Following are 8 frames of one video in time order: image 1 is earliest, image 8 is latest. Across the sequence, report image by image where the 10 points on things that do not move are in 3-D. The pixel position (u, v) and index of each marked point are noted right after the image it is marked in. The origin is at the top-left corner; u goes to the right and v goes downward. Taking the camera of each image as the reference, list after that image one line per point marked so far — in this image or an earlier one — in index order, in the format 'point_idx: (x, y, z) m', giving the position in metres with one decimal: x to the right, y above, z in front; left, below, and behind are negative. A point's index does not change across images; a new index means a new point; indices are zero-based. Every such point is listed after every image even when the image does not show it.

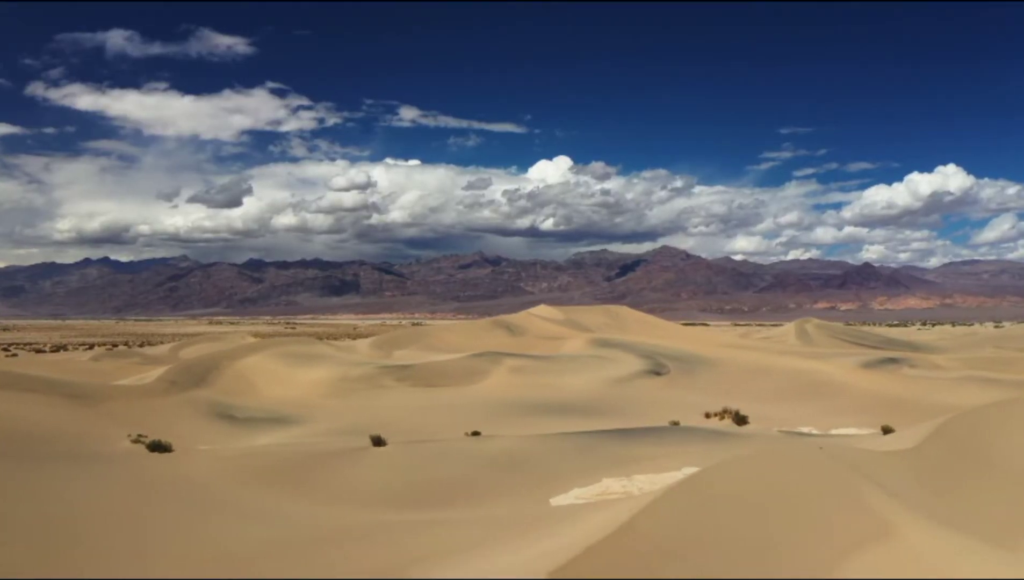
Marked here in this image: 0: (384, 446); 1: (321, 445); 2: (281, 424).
0: (-2.7, -3.2, +15.4) m
1: (-4.3, -3.5, +16.8) m
2: (-6.0, -3.5, +19.6) m
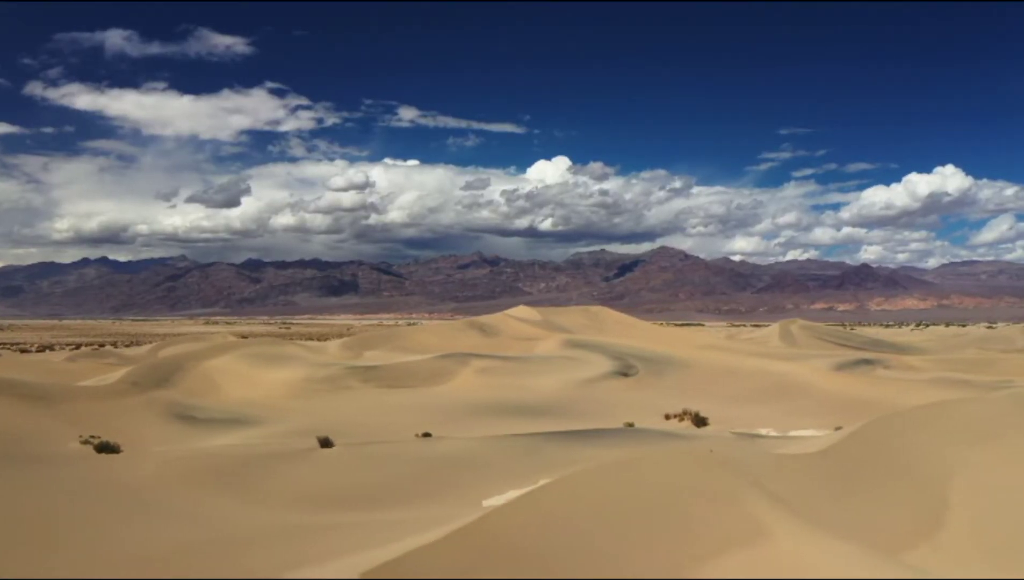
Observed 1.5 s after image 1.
0: (-3.7, -3.2, +15.4) m
1: (-5.4, -3.5, +16.8) m
2: (-7.1, -3.5, +19.6) m
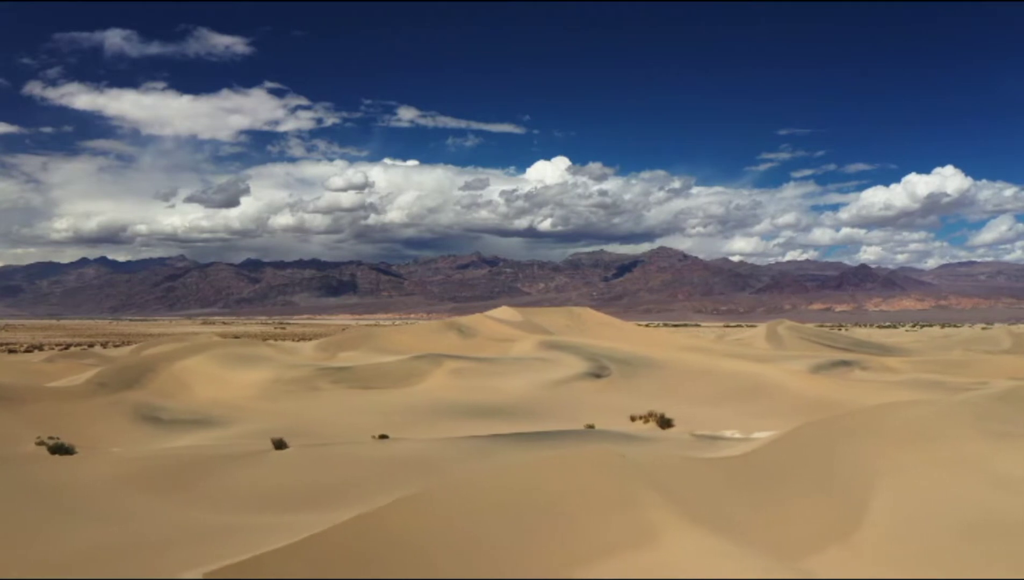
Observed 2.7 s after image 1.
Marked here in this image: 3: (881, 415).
0: (-4.7, -3.3, +15.4) m
1: (-6.3, -3.5, +16.8) m
2: (-8.0, -3.5, +19.6) m
3: (+5.8, -2.1, +12.0) m
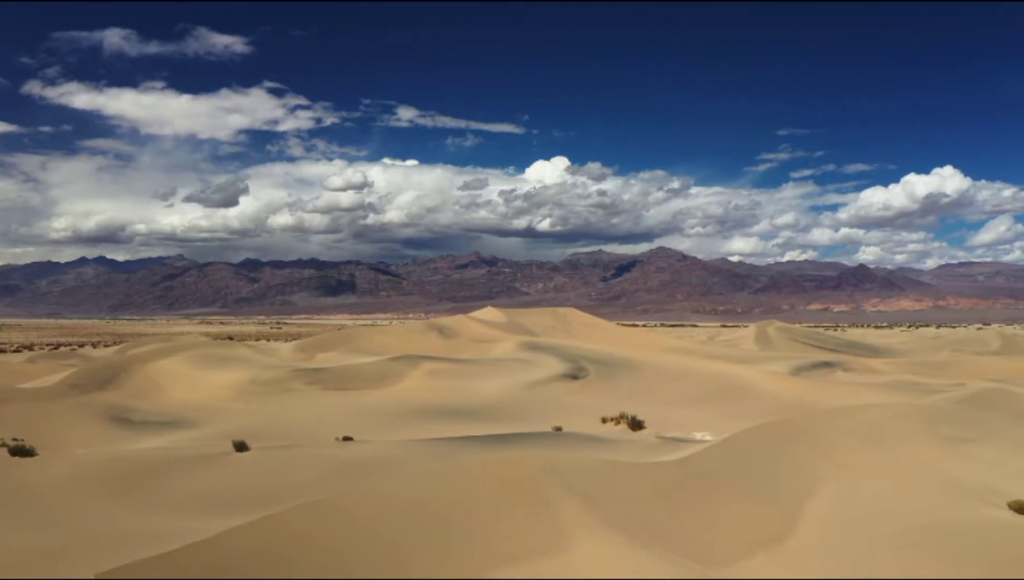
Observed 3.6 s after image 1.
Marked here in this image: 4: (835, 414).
0: (-5.4, -3.3, +15.4) m
1: (-7.1, -3.5, +16.8) m
2: (-8.8, -3.5, +19.5) m
3: (+5.0, -2.1, +12.0) m
4: (+5.3, -2.1, +12.4) m
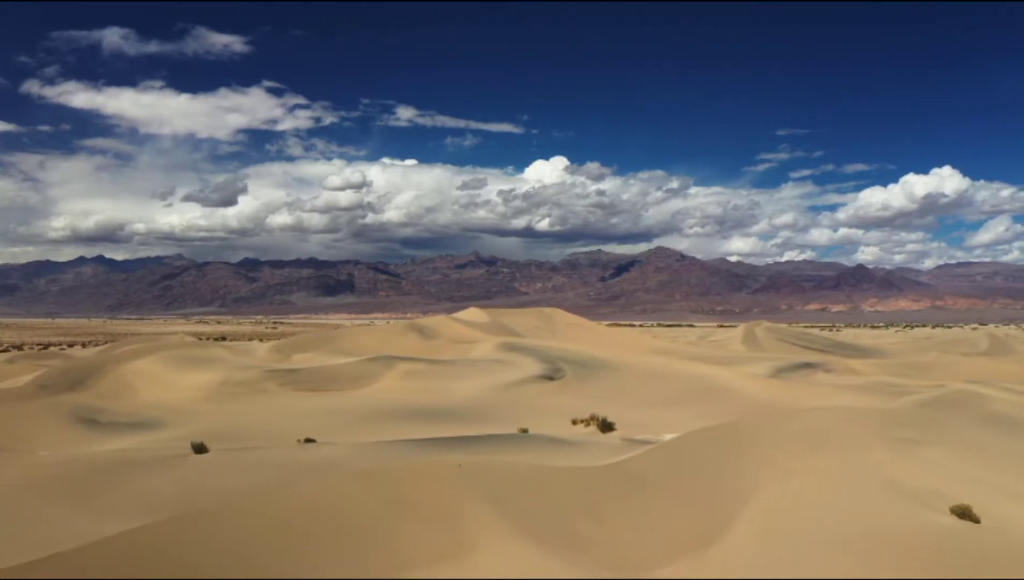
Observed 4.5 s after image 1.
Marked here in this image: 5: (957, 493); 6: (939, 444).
0: (-6.2, -3.3, +15.3) m
1: (-7.9, -3.6, +16.7) m
2: (-9.6, -3.6, +19.4) m
3: (+4.2, -2.2, +11.9) m
4: (+4.5, -2.1, +12.3) m
5: (+6.0, -2.8, +10.2) m
6: (+7.0, -2.5, +12.4) m
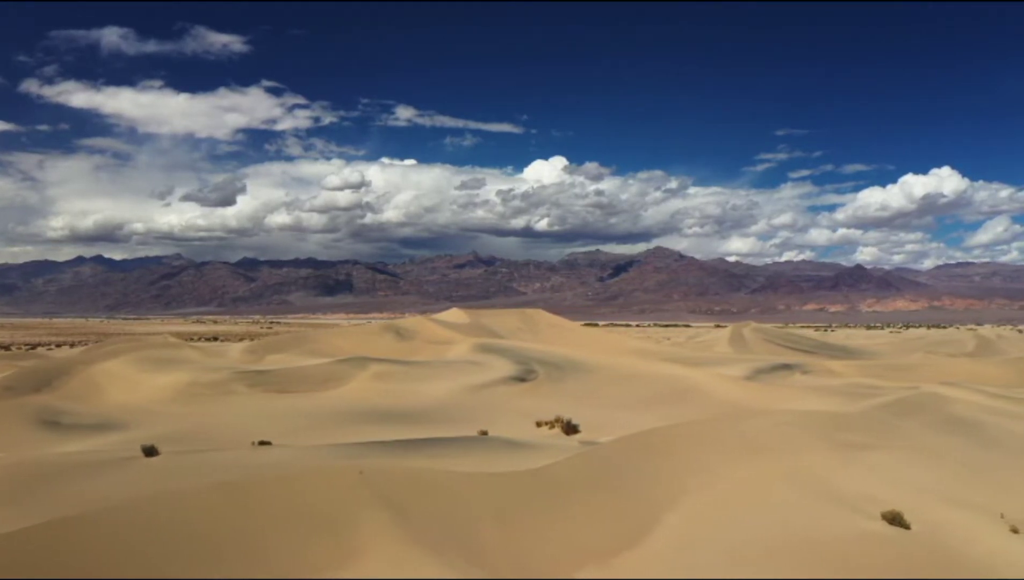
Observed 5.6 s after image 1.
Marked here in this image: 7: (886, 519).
0: (-7.2, -3.3, +15.2) m
1: (-8.9, -3.6, +16.6) m
2: (-10.6, -3.6, +19.3) m
3: (+3.3, -2.2, +11.8) m
4: (+3.6, -2.1, +12.2) m
5: (+5.1, -2.8, +10.1) m
6: (+6.1, -2.6, +12.3) m
7: (+4.7, -2.9, +9.4) m
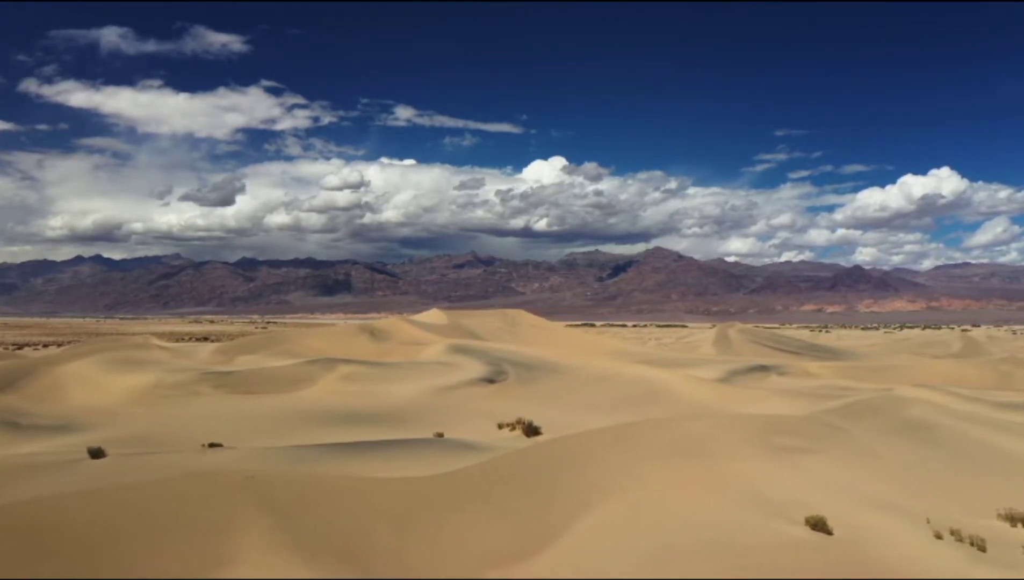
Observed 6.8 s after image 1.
0: (-8.2, -3.4, +15.1) m
1: (-9.9, -3.6, +16.5) m
2: (-11.6, -3.6, +19.2) m
3: (+2.3, -2.2, +11.7) m
4: (+2.6, -2.2, +12.1) m
5: (+4.1, -2.8, +10.0) m
6: (+5.1, -2.6, +12.2) m
7: (+3.7, -2.9, +9.3) m
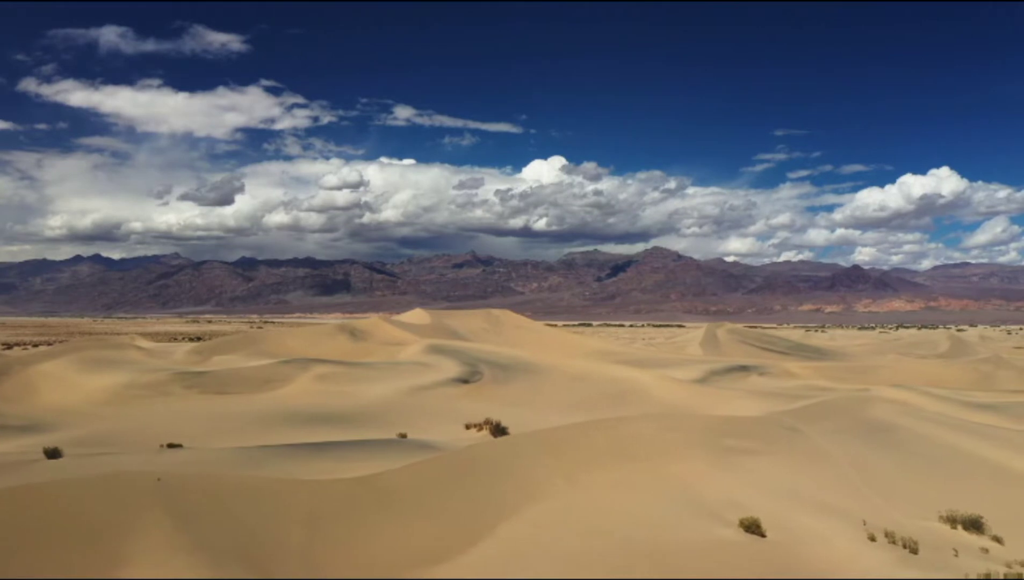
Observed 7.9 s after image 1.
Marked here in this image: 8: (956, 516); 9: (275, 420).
0: (-9.0, -3.4, +15.0) m
1: (-10.7, -3.6, +16.4) m
2: (-12.4, -3.6, +19.1) m
3: (+1.5, -2.2, +11.7) m
4: (+1.7, -2.2, +12.0) m
5: (+3.2, -2.8, +9.9) m
6: (+4.2, -2.6, +12.1) m
7: (+2.8, -2.9, +9.3) m
8: (+6.0, -3.1, +10.2) m
9: (-6.2, -3.4, +19.8) m
